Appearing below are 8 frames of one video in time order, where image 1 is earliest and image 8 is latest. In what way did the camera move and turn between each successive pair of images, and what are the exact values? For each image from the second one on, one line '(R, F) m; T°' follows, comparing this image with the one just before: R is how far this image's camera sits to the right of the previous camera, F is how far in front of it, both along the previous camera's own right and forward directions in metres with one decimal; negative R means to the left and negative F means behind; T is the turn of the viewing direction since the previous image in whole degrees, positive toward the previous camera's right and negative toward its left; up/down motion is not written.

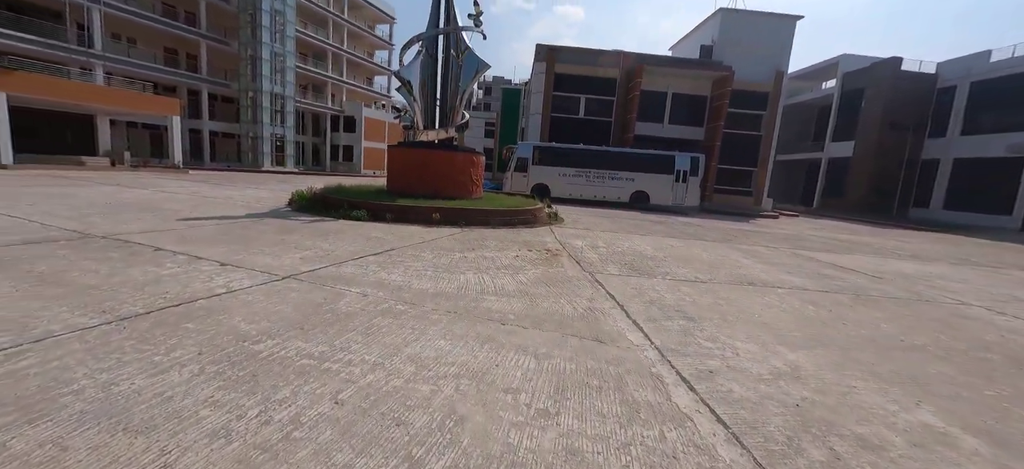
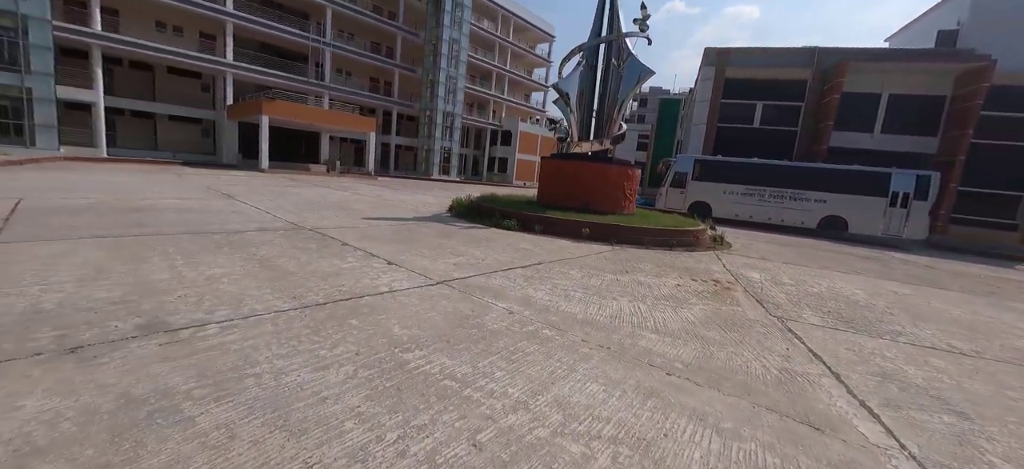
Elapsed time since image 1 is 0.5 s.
(-0.3, +0.6) m; -21°
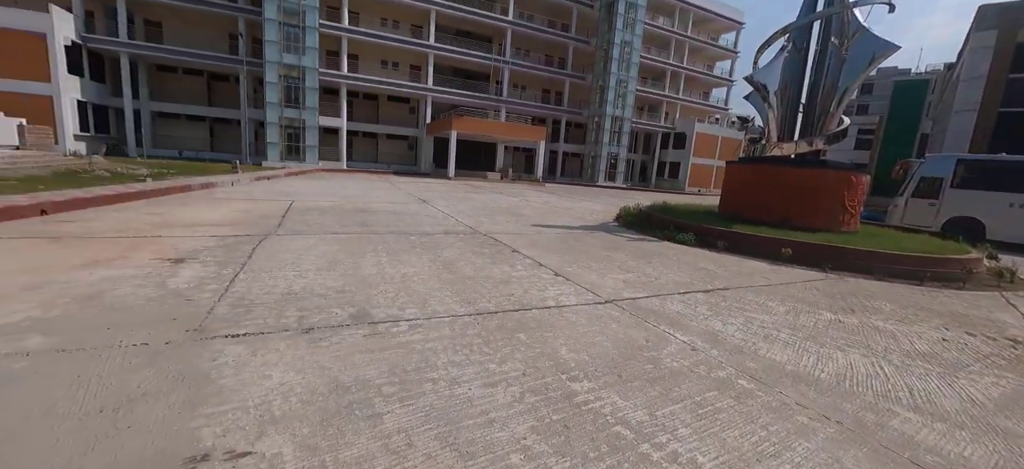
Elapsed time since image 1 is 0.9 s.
(-0.2, +0.3) m; -23°
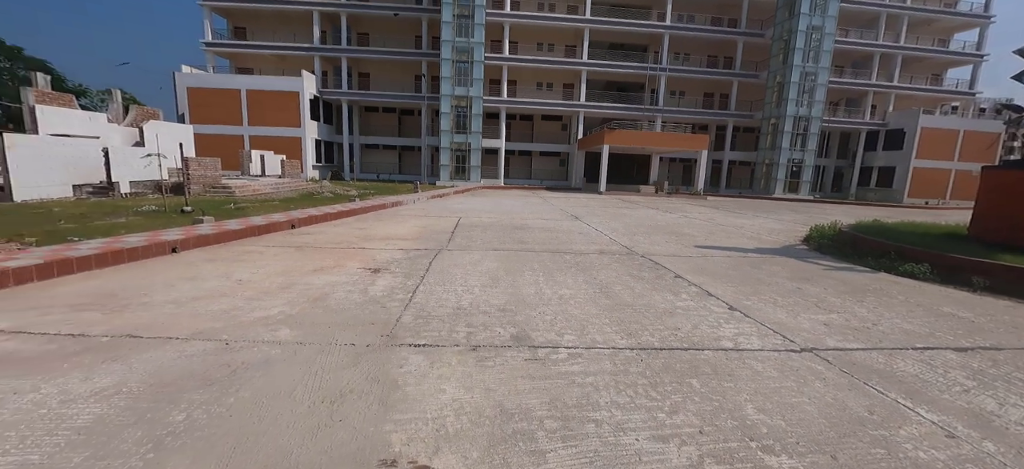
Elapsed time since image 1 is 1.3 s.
(-0.2, +0.1) m; -21°
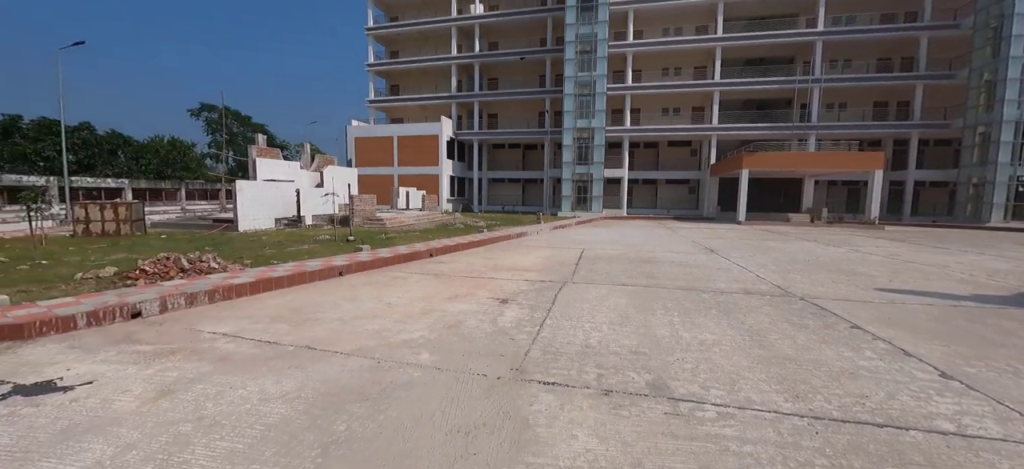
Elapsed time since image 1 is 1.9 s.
(-0.1, 0.0) m; -17°
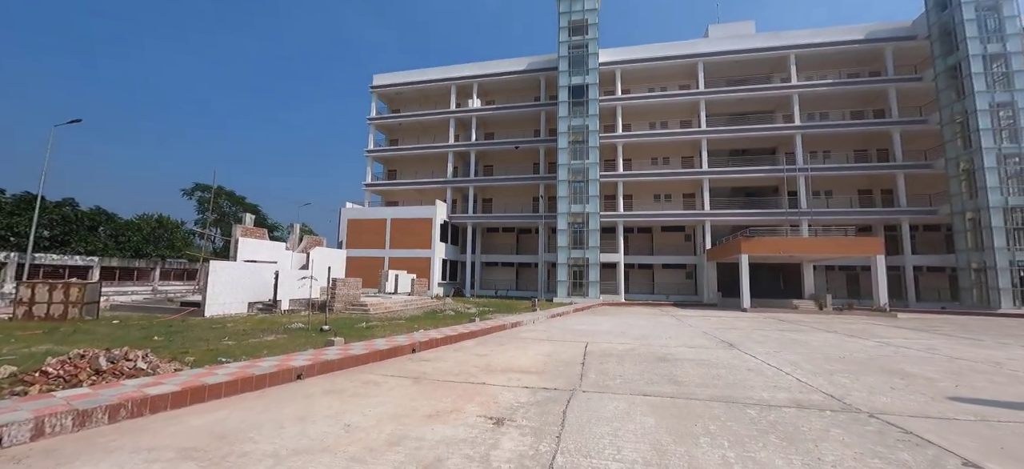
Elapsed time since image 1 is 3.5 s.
(-0.1, +0.8) m; +1°
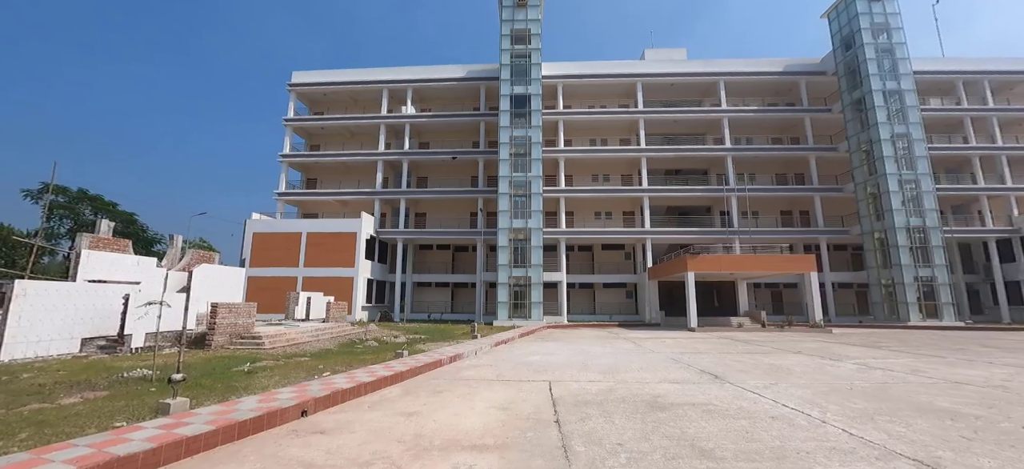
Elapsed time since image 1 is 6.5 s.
(-0.1, +2.0) m; +10°
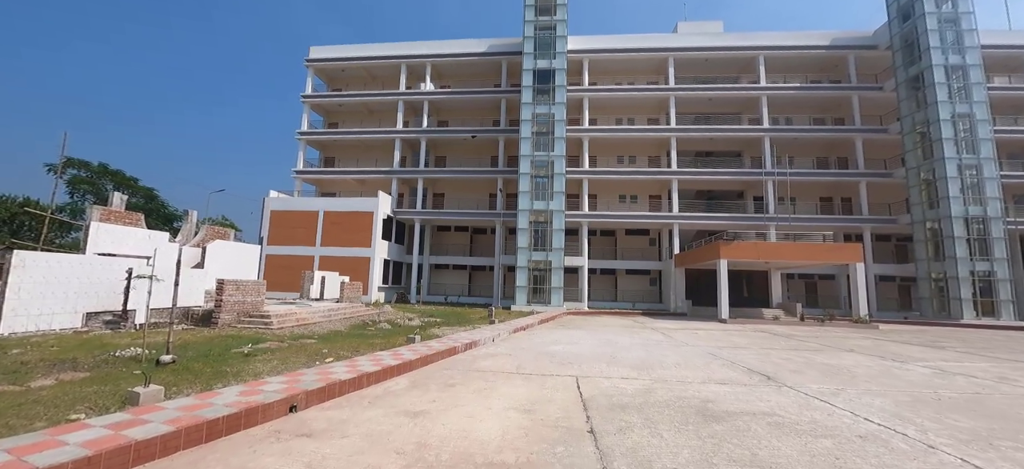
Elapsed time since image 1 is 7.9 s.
(-0.1, +0.9) m; -3°
